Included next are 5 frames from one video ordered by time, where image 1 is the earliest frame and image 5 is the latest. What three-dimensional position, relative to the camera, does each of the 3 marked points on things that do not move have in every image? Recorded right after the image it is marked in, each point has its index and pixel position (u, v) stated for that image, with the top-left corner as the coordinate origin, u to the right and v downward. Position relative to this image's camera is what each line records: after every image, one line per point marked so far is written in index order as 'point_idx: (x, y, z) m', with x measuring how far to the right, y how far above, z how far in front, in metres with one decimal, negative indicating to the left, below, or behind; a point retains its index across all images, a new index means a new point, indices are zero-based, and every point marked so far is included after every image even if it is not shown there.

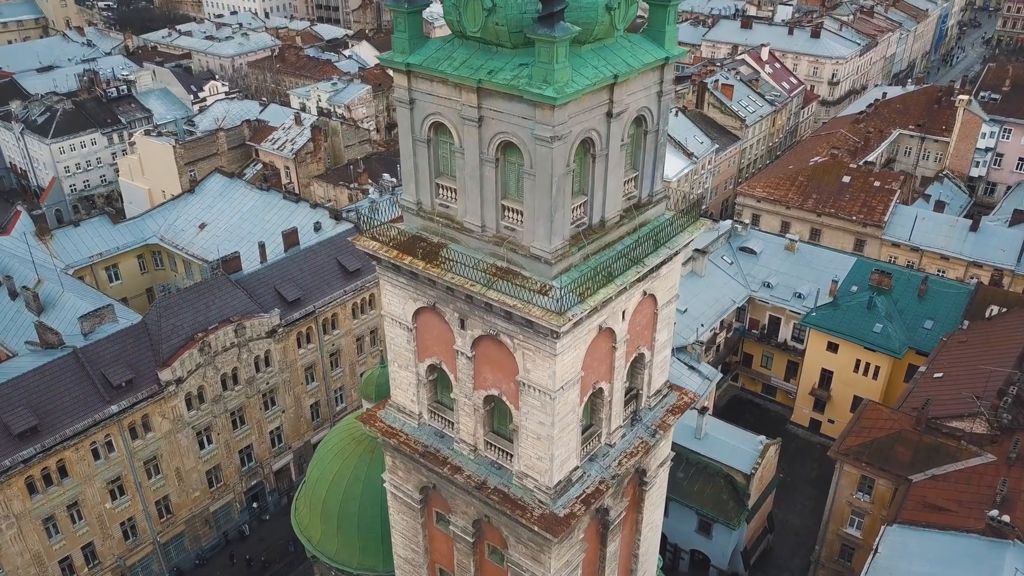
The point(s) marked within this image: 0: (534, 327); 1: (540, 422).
0: (+0.4, -0.8, +15.8) m
1: (+0.6, -2.8, +17.0) m
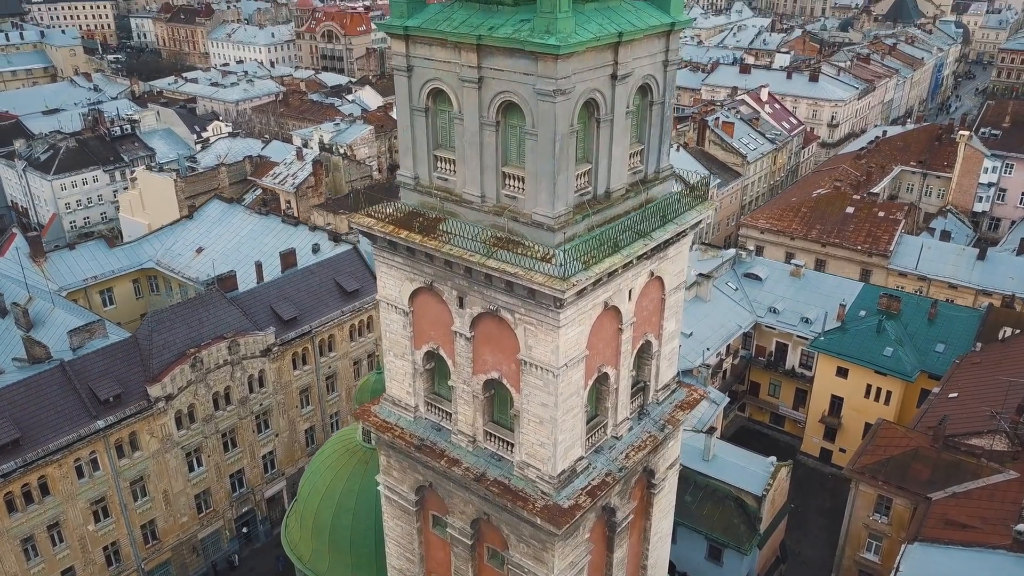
0: (+0.5, -0.2, +15.0) m
1: (+0.6, -2.3, +16.0) m
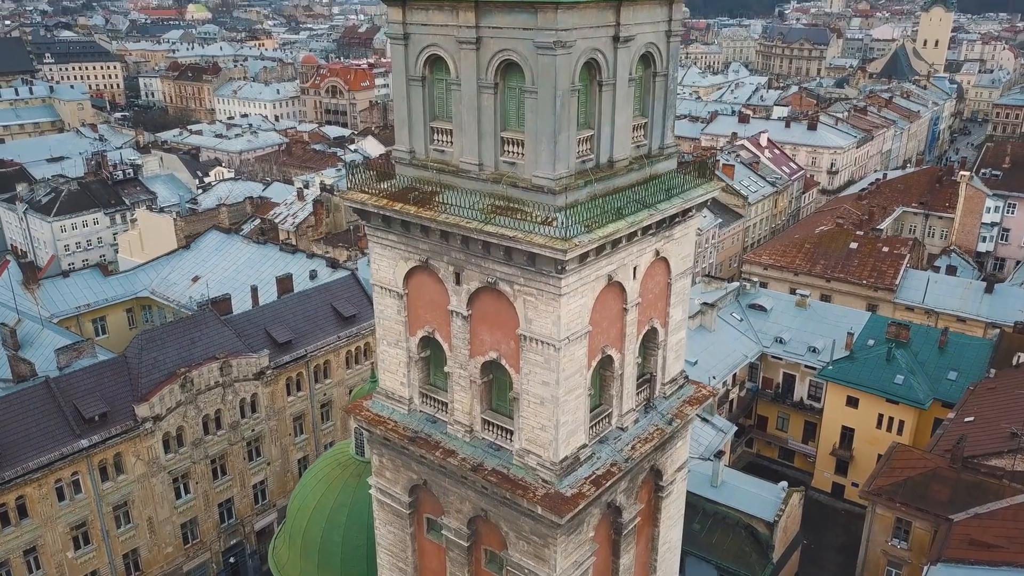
0: (+0.4, +0.4, +14.3) m
1: (+0.6, -1.7, +15.1) m
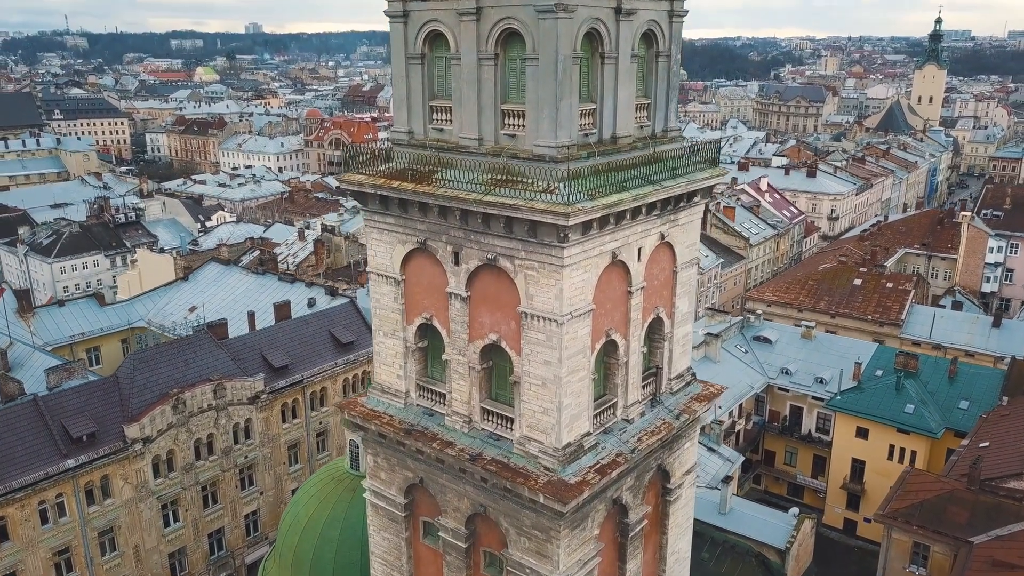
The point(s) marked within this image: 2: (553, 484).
0: (+0.5, +0.9, +13.8) m
1: (+0.6, -1.3, +14.5) m
2: (+0.7, -3.5, +14.5) m
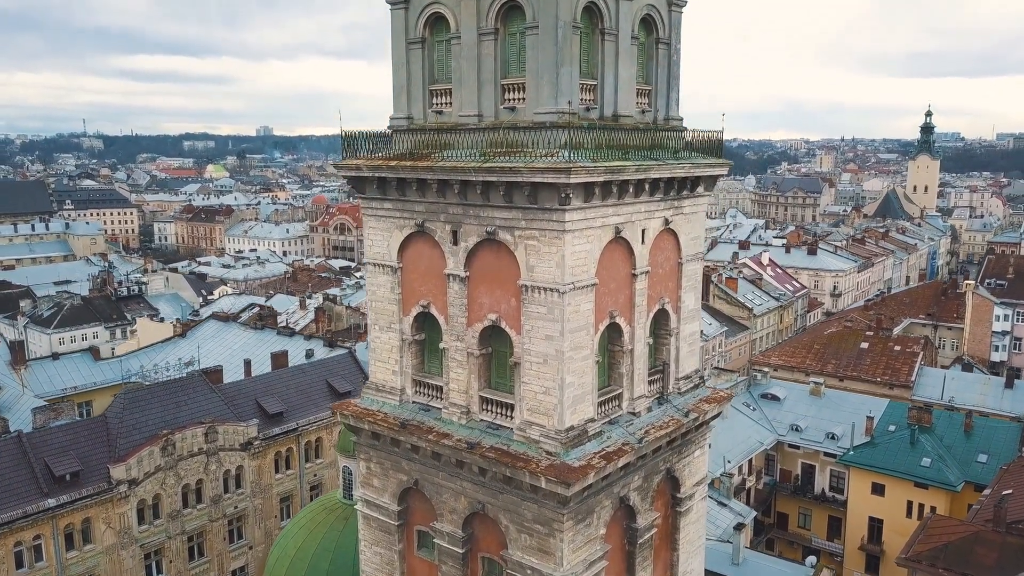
0: (+0.5, +1.5, +13.4) m
1: (+0.6, -0.8, +13.8) m
2: (+0.7, -3.0, +13.6) m
